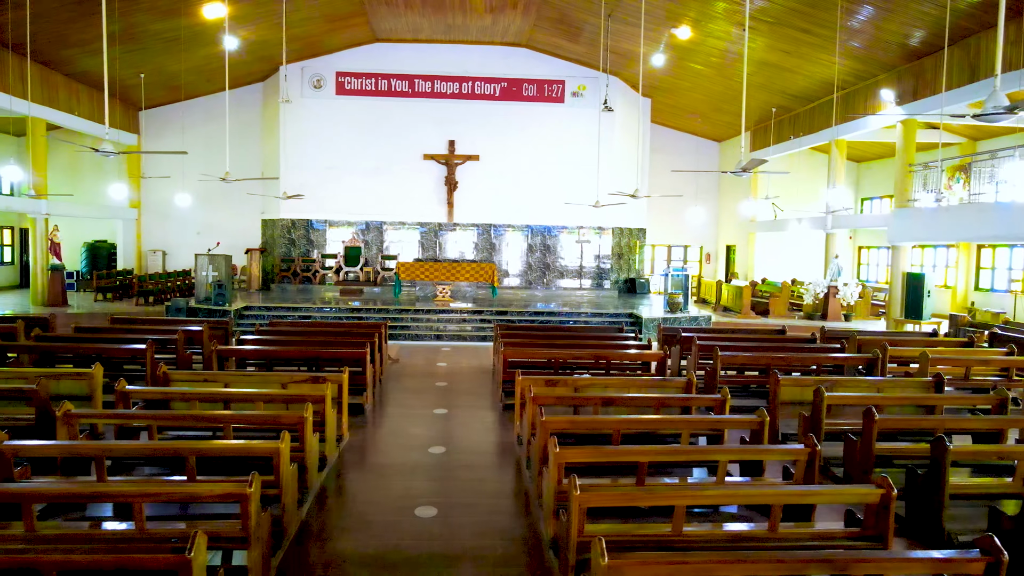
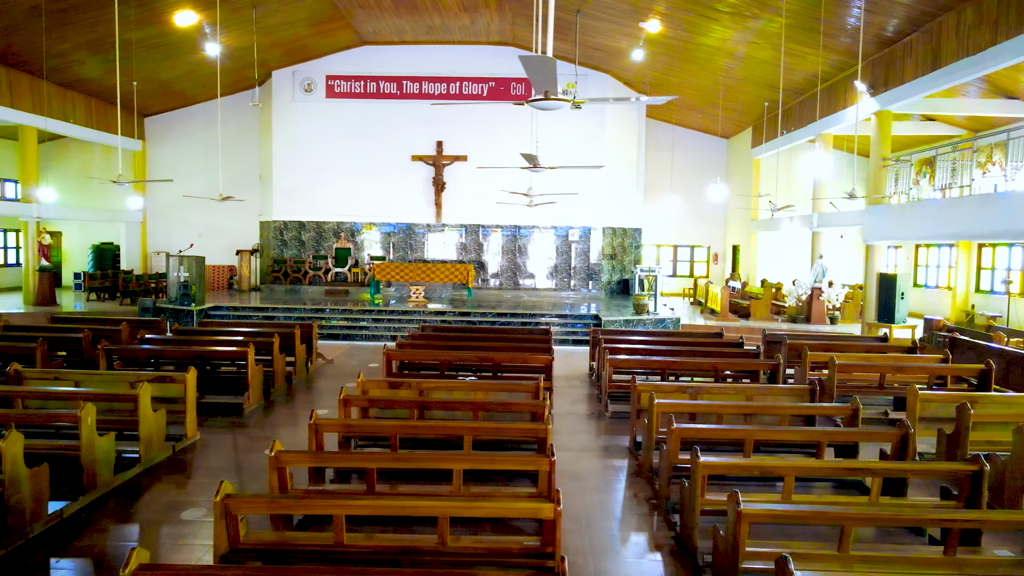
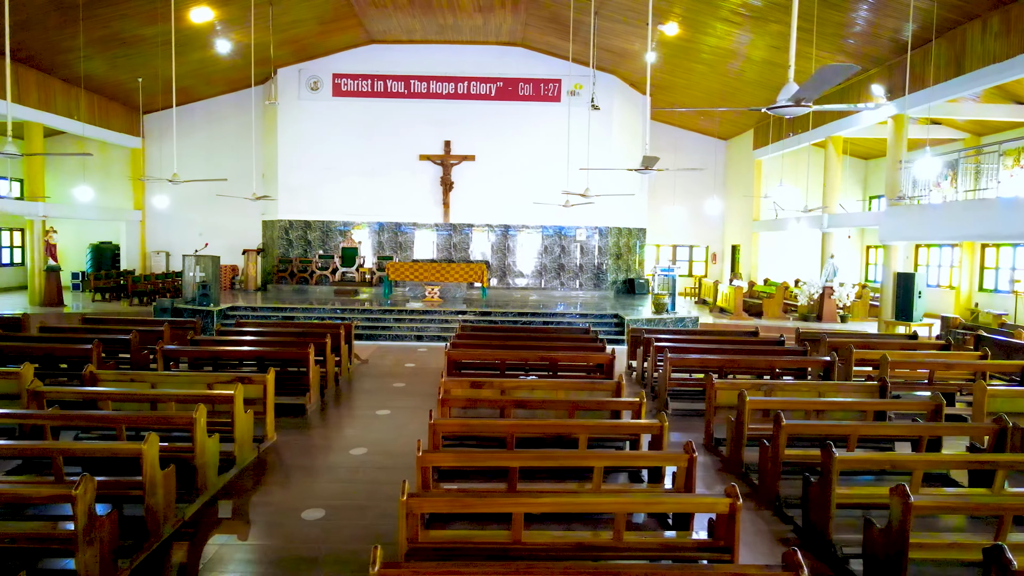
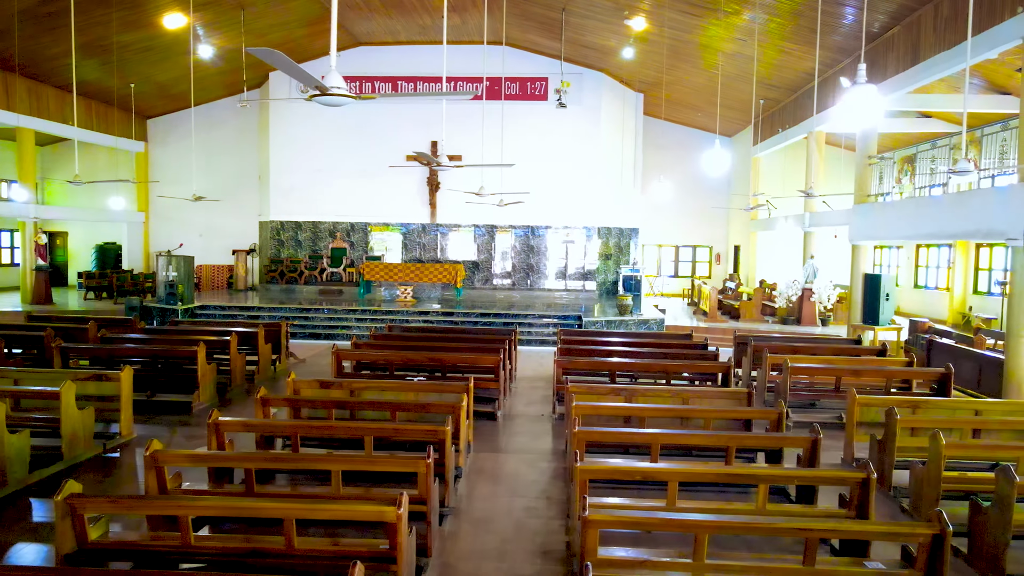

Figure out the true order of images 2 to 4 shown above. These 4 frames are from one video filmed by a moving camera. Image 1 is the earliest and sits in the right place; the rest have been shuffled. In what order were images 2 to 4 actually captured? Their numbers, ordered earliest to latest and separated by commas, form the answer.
3, 2, 4
